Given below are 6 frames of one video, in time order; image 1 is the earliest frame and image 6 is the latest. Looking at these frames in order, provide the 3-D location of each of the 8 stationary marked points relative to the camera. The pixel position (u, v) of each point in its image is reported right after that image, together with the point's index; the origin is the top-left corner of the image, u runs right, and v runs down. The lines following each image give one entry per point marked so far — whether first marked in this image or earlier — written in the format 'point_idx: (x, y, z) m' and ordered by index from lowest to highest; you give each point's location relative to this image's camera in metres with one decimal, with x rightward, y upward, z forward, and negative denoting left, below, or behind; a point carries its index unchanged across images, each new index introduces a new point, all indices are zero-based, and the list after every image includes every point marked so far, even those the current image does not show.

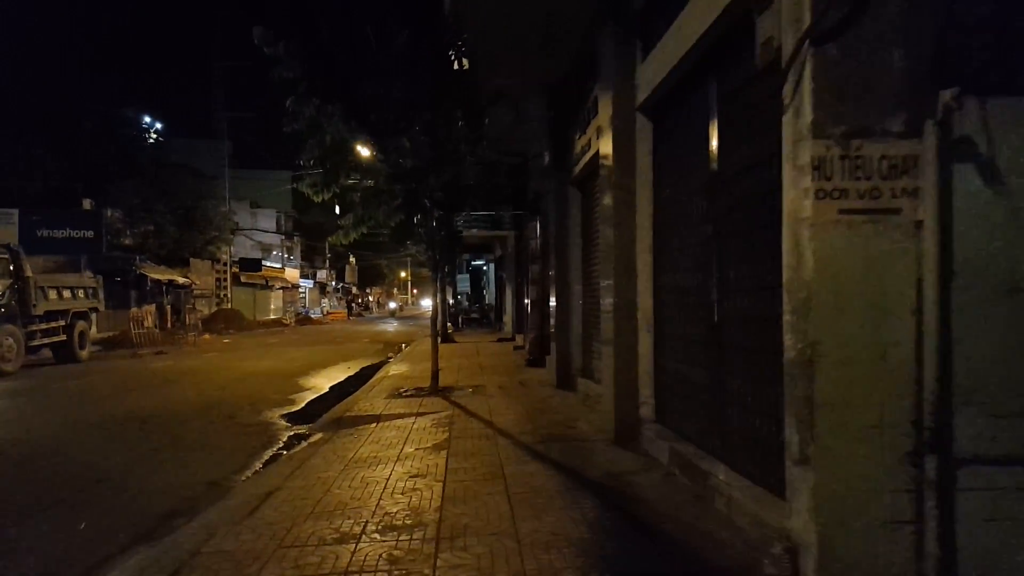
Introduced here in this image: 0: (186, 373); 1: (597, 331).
0: (-7.7, -2.0, +17.6) m
1: (+1.2, -0.6, +10.1) m
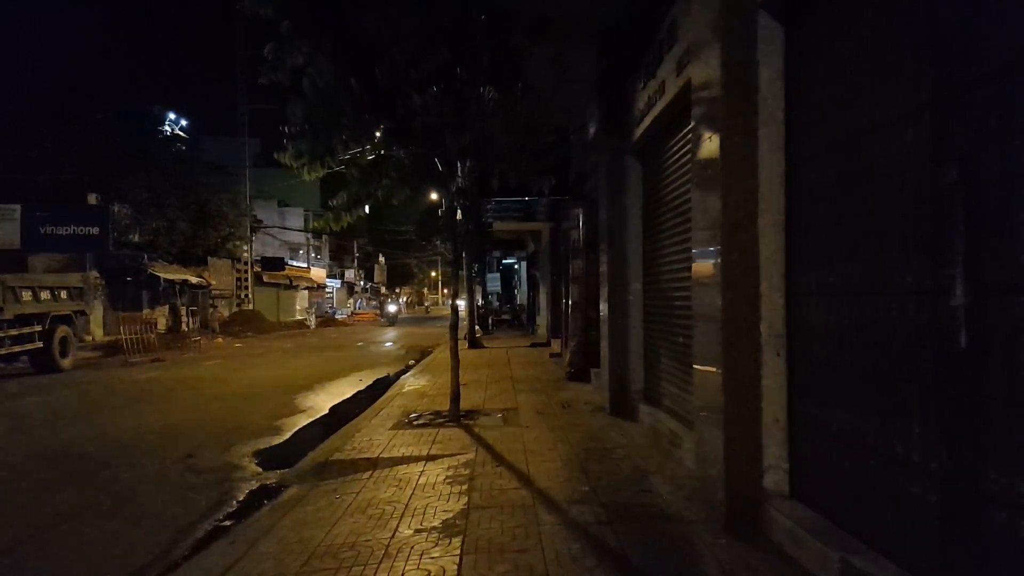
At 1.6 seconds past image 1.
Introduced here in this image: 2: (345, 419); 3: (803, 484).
0: (-7.0, -2.0, +15.3) m
1: (+1.6, -0.6, +7.4) m
2: (-2.5, -1.9, +11.0) m
3: (+1.7, -1.2, +4.5) m
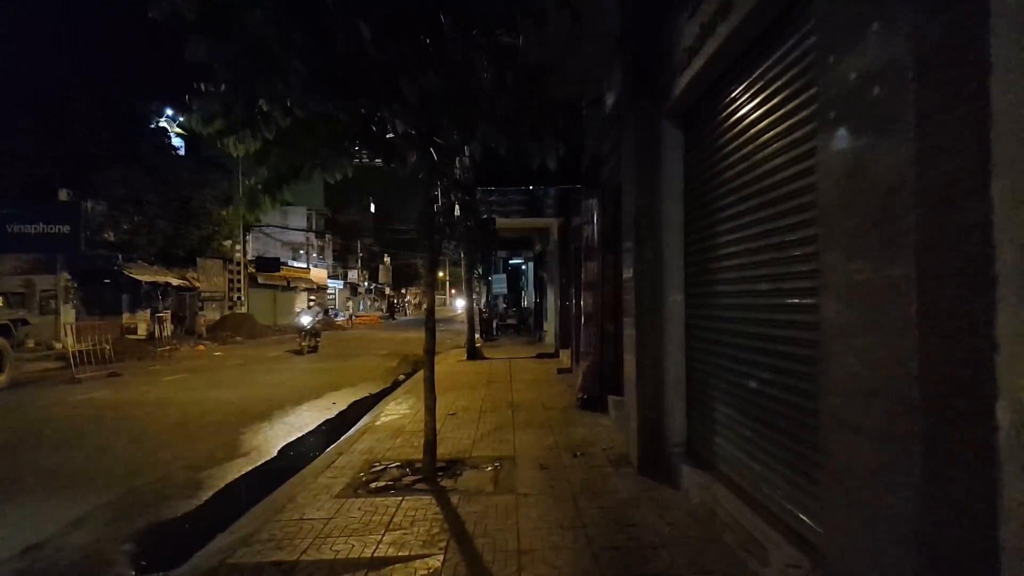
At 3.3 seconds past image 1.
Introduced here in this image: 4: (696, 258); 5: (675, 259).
0: (-6.9, -2.1, +13.0) m
1: (+1.5, -0.7, +5.0) m
2: (-2.5, -2.0, +8.6) m
3: (+1.6, -1.3, +2.0) m
4: (+1.6, +0.2, +6.5) m
5: (+1.5, +0.2, +6.8) m
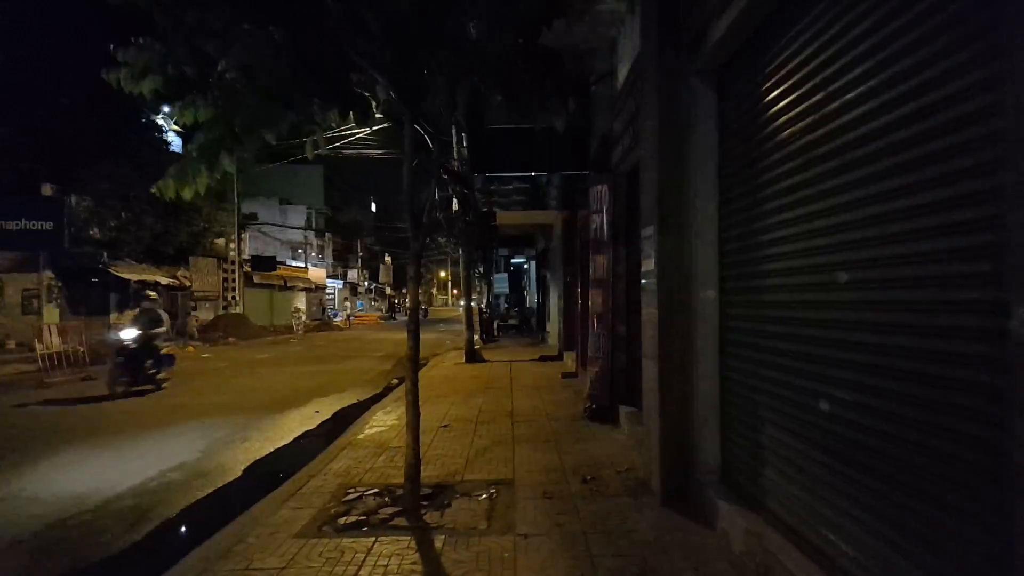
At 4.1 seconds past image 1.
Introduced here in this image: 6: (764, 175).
0: (-6.9, -2.1, +11.9) m
1: (+1.5, -0.6, +3.8) m
2: (-2.5, -2.0, +7.5) m
3: (+1.6, -1.2, +0.9) m
4: (+1.6, +0.3, +5.3) m
5: (+1.5, +0.3, +5.7) m
6: (+1.6, +0.7, +4.8) m
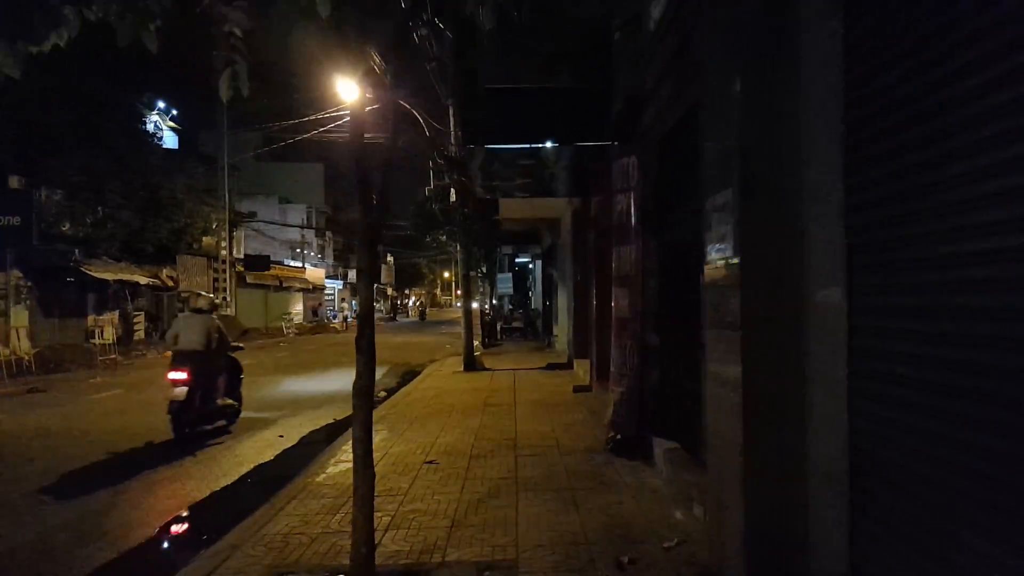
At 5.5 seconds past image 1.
0: (-6.9, -2.1, +9.9) m
1: (+1.5, -0.6, +1.8) m
2: (-2.5, -2.0, +5.5) m
3: (+1.6, -1.2, -1.2) m
4: (+1.6, +0.3, +3.3) m
5: (+1.5, +0.3, +3.6) m
6: (+1.6, +0.7, +2.7) m
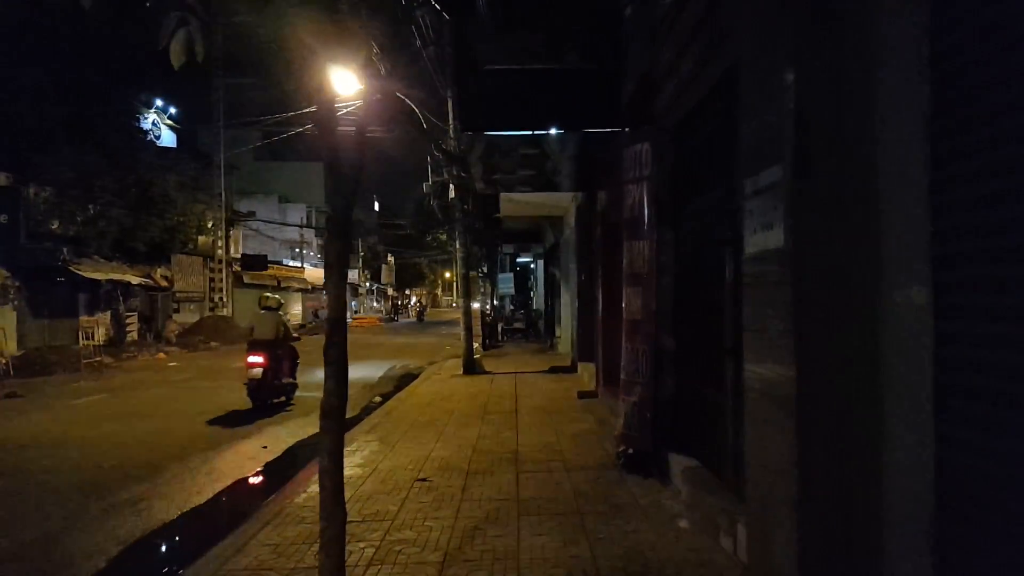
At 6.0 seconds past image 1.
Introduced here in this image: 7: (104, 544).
0: (-6.9, -2.1, +9.2) m
1: (+1.5, -0.6, +1.1) m
2: (-2.5, -2.0, +4.8) m
3: (+1.6, -1.2, -1.9) m
4: (+1.6, +0.3, +2.6) m
5: (+1.5, +0.3, +2.9) m
6: (+1.6, +0.7, +2.0) m
7: (-3.2, -2.0, +5.9) m
